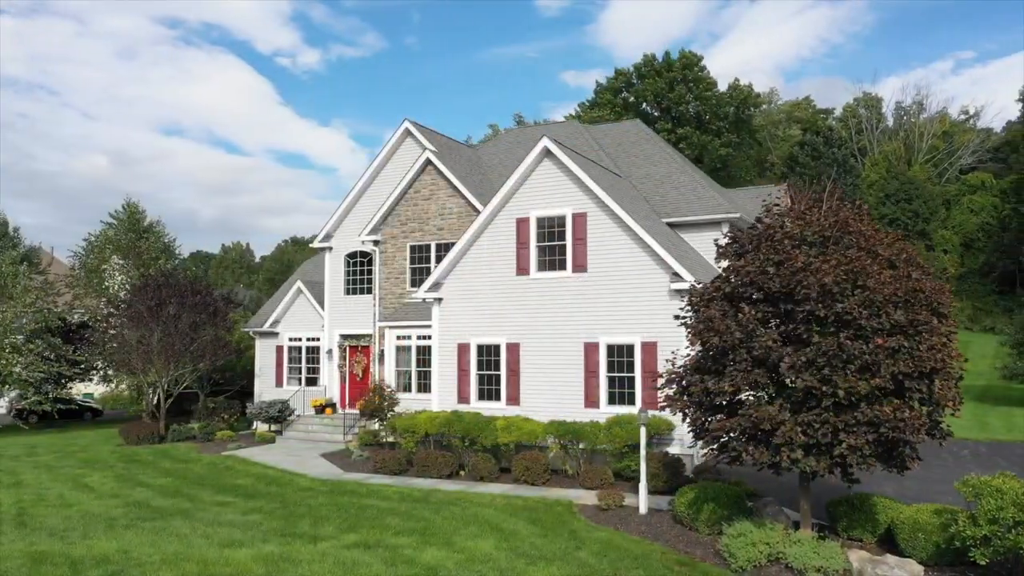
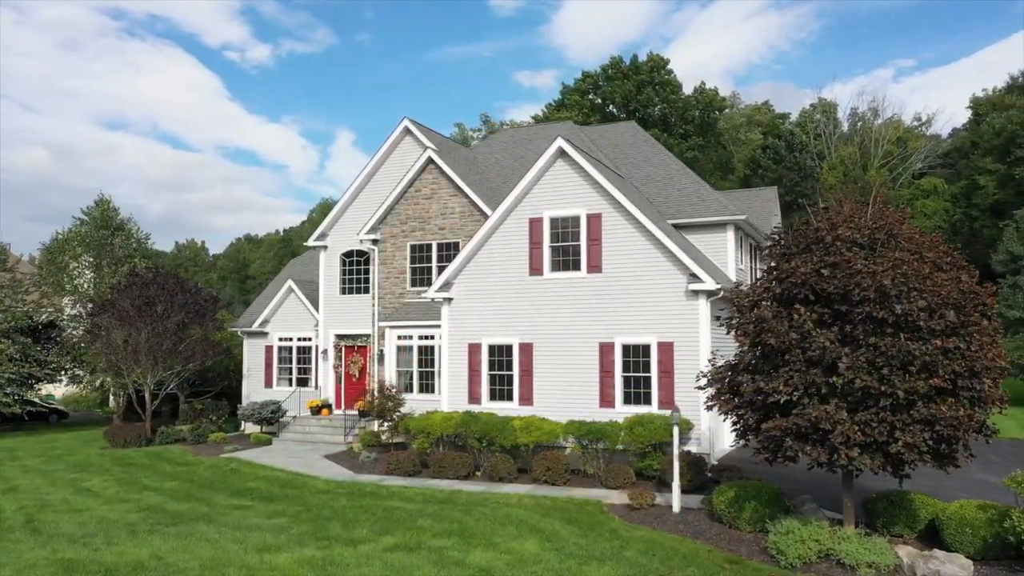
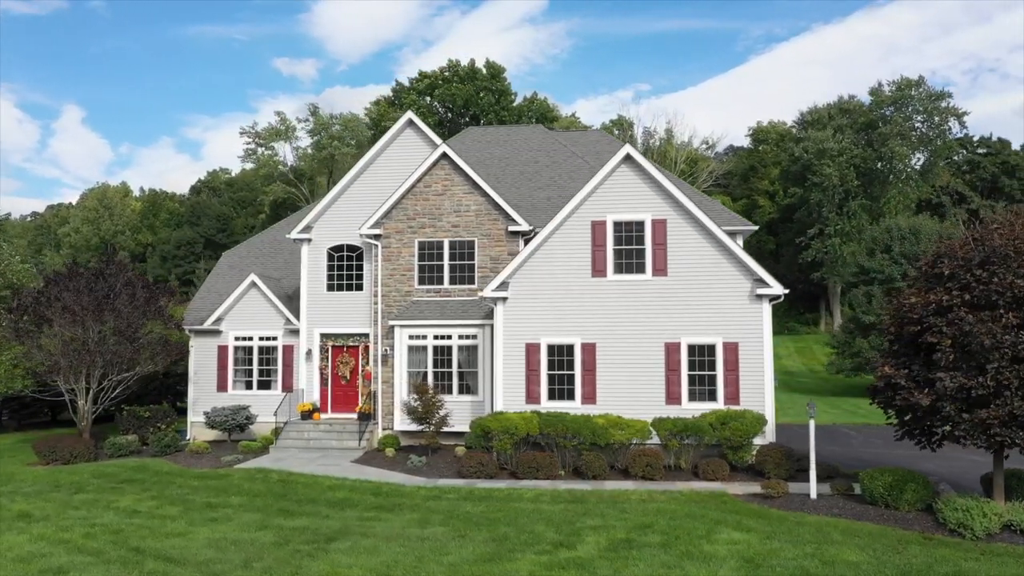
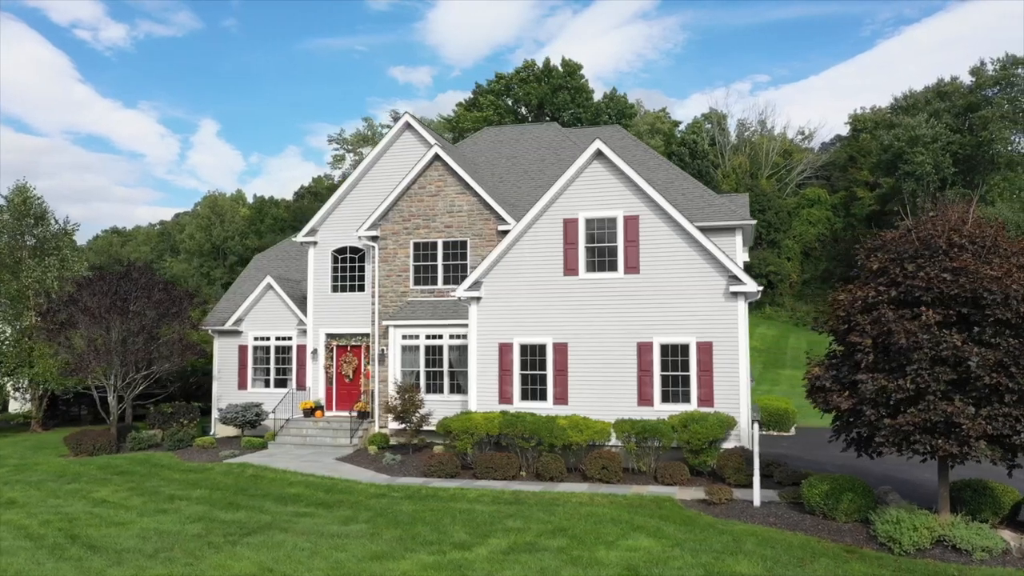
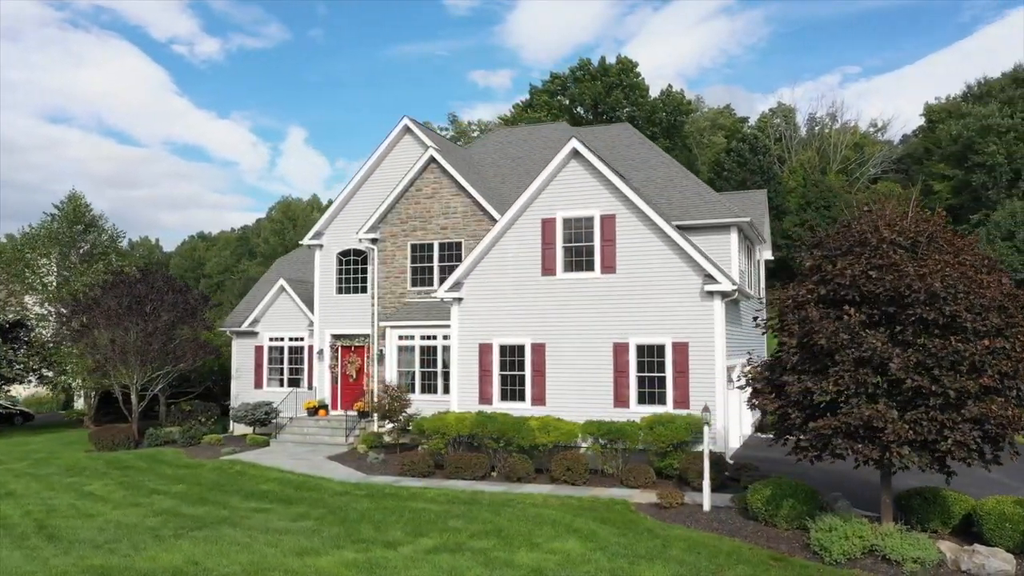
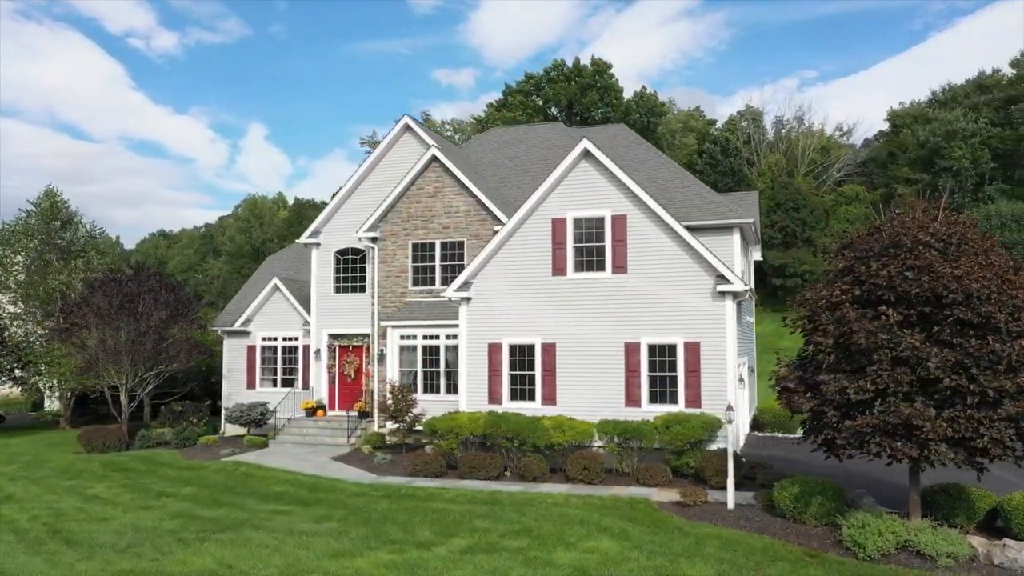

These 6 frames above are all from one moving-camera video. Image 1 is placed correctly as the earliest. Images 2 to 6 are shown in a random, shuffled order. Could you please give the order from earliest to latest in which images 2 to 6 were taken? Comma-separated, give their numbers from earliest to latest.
2, 5, 6, 4, 3
